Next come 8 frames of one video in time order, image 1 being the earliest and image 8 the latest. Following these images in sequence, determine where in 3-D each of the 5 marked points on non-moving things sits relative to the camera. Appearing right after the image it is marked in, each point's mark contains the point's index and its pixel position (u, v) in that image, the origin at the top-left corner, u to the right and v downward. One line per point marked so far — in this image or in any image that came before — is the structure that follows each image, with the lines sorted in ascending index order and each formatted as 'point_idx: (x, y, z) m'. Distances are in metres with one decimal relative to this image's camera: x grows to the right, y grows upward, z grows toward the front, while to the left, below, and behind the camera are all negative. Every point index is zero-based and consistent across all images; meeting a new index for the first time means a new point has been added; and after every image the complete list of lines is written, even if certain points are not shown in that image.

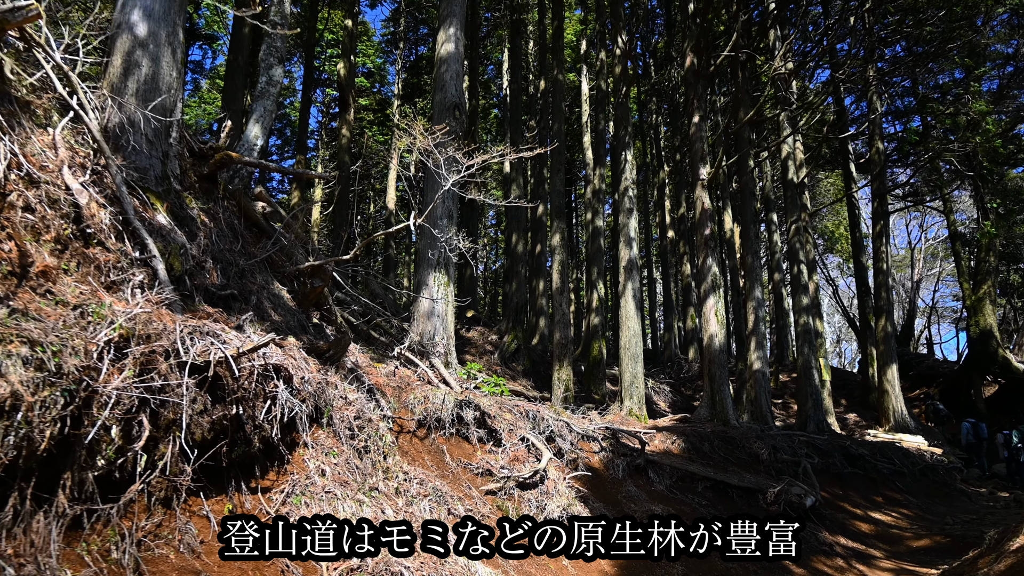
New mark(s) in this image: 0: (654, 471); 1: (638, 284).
0: (+1.8, -2.2, +10.2) m
1: (+2.2, +0.2, +14.3) m
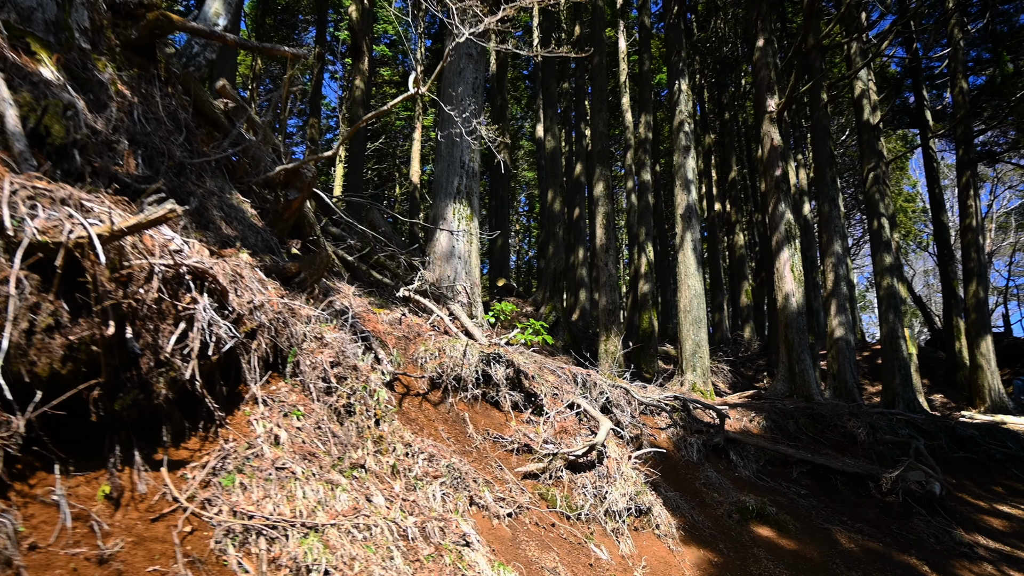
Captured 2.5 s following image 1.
0: (+2.2, -1.6, +8.1) m
1: (+2.7, +0.8, +12.2) m
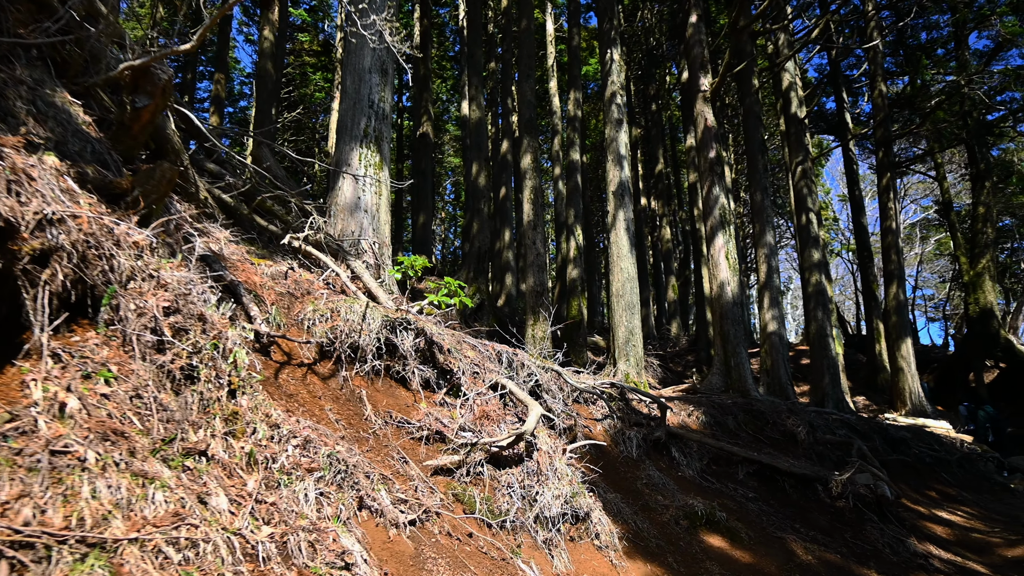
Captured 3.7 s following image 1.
0: (+1.4, -1.4, +7.1) m
1: (+1.6, +1.1, +11.2) m
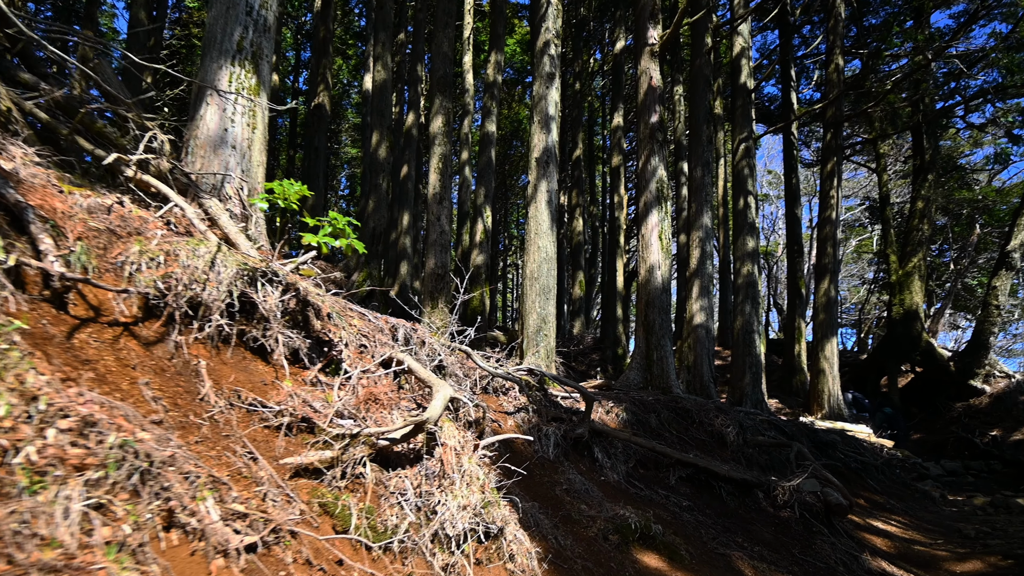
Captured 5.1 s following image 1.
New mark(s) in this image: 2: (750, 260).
0: (+0.7, -1.2, +6.1) m
1: (+0.5, +1.2, +10.3) m
2: (+3.9, +0.4, +14.0) m
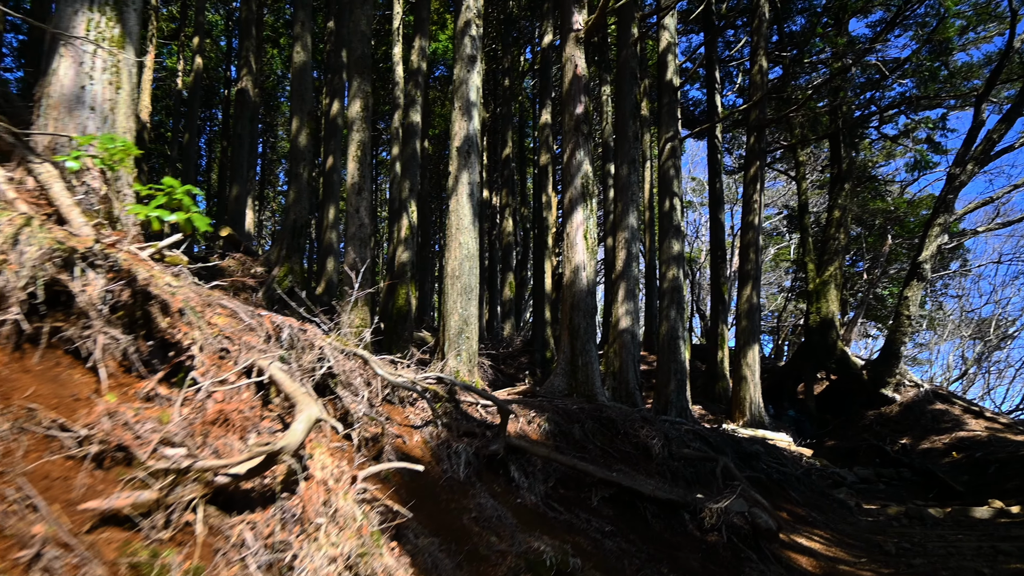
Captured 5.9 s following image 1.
0: (0.0, -1.2, +5.5) m
1: (-0.4, +1.3, +9.6) m
2: (+2.7, +0.4, +13.6) m
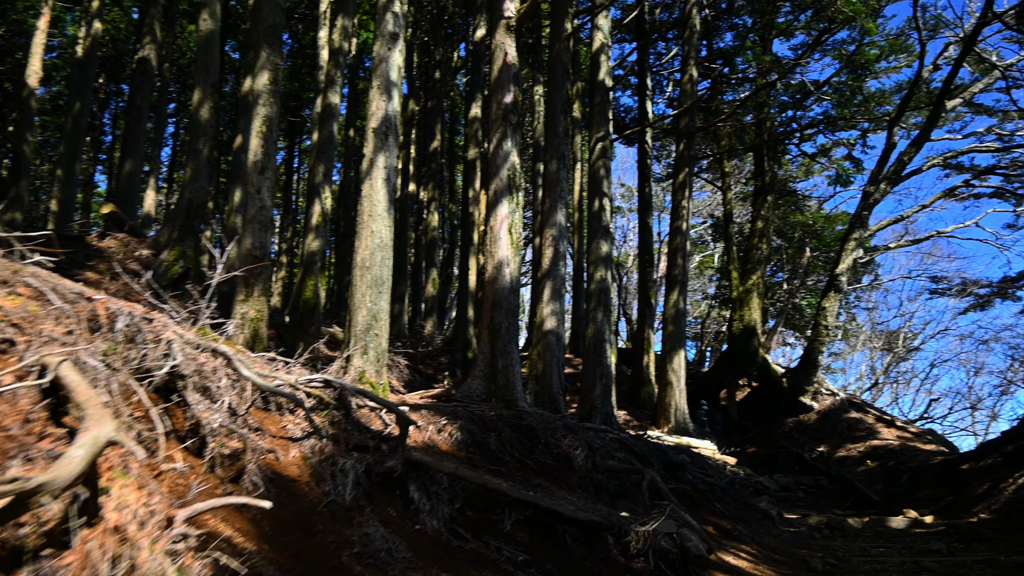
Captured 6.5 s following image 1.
0: (-0.5, -1.1, +4.7) m
1: (-1.2, +1.3, +8.8) m
2: (+1.5, +0.4, +13.0) m
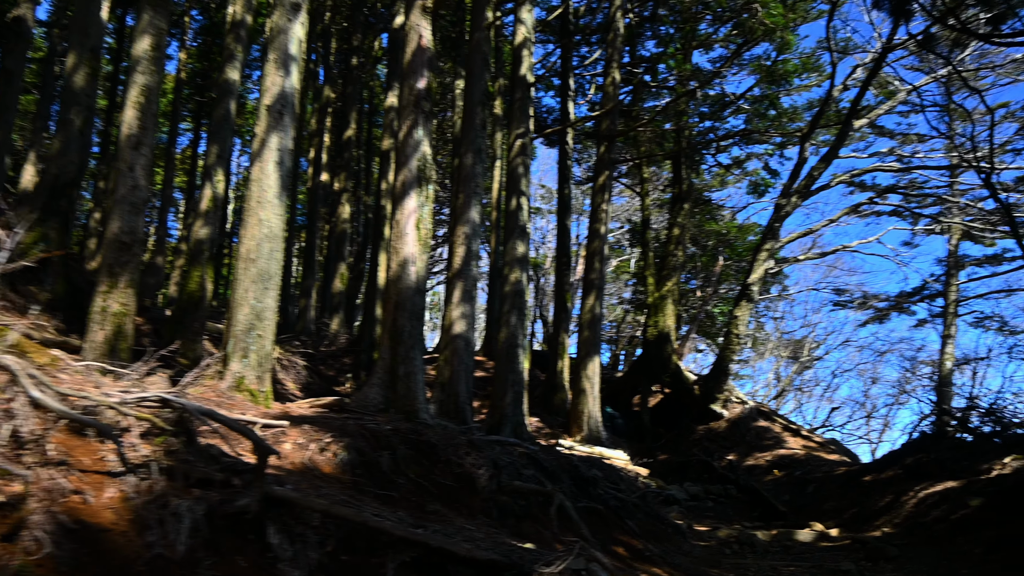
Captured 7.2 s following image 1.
0: (-1.1, -1.1, +3.9) m
1: (-2.1, +1.4, +7.9) m
2: (+0.1, +0.3, +12.4) m
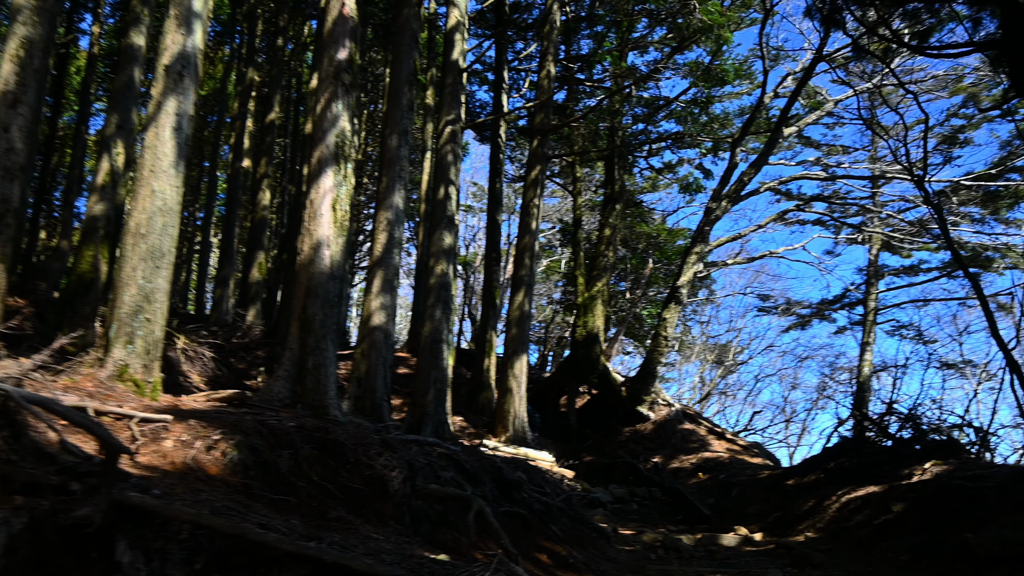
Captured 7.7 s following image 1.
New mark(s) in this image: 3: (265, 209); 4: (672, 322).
0: (-1.5, -1.0, +3.2) m
1: (-2.7, +1.5, +7.1) m
2: (-0.9, +0.4, +11.8) m
3: (-5.7, +1.8, +19.3) m
4: (+3.4, -0.7, +17.2) m
